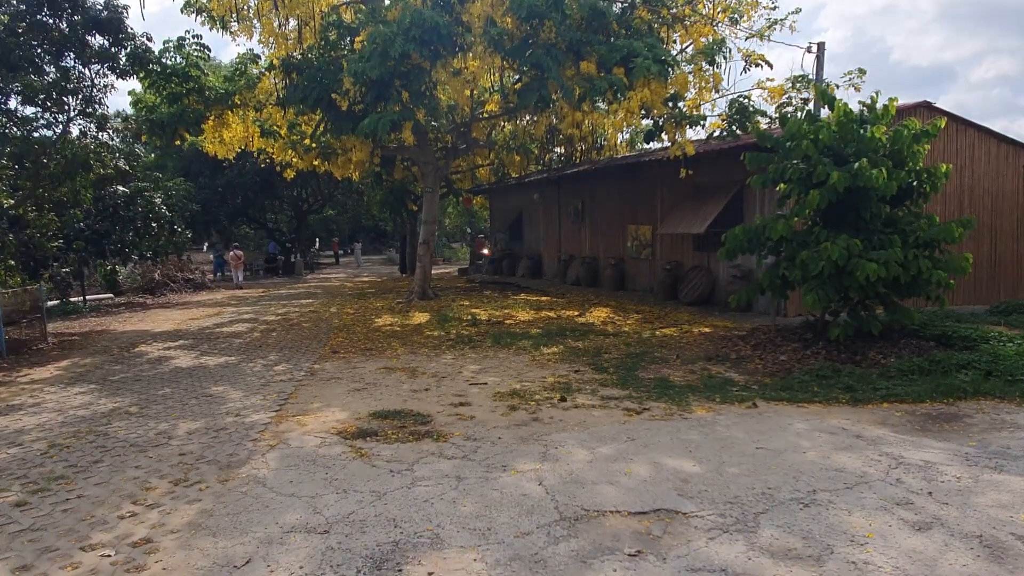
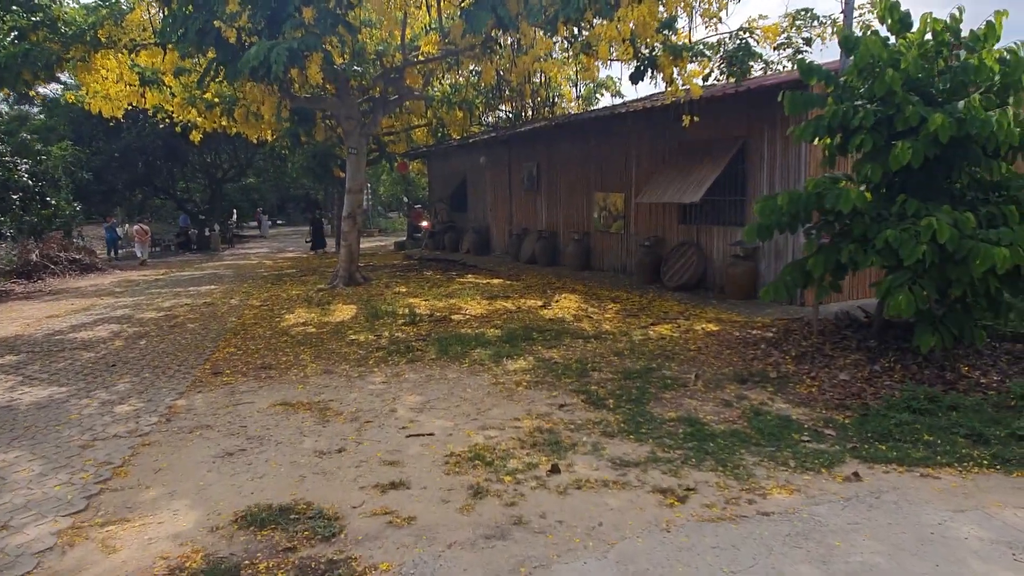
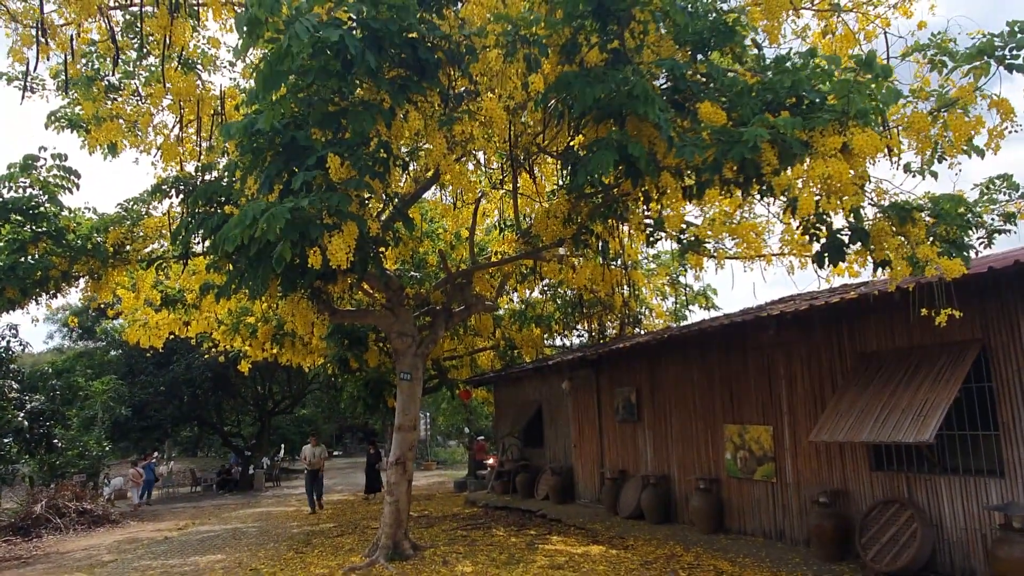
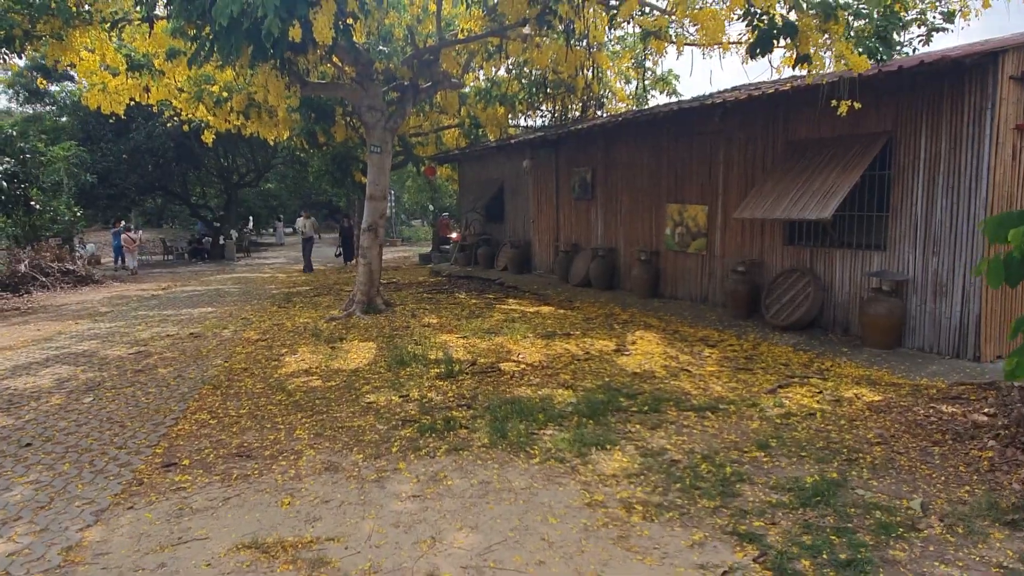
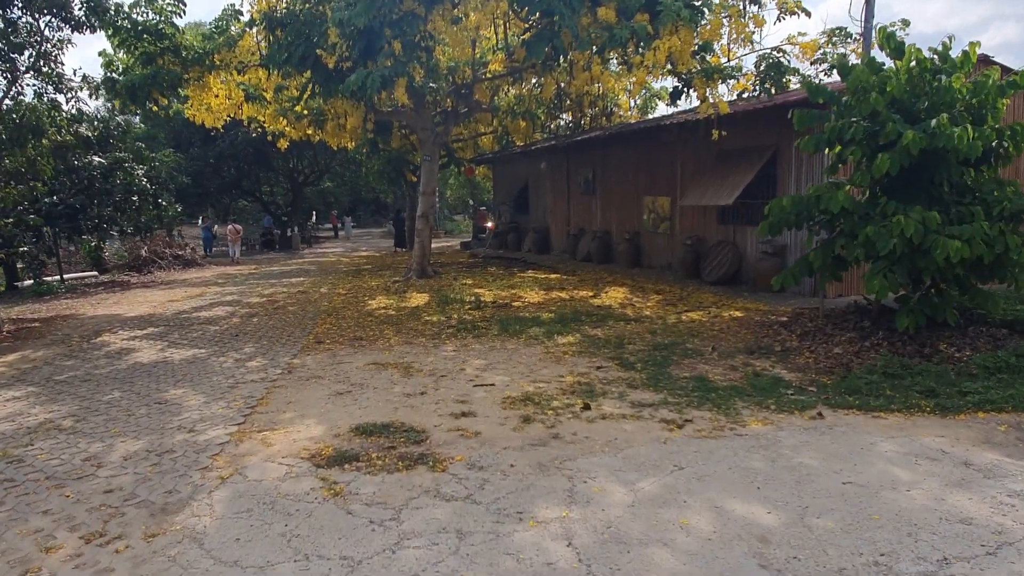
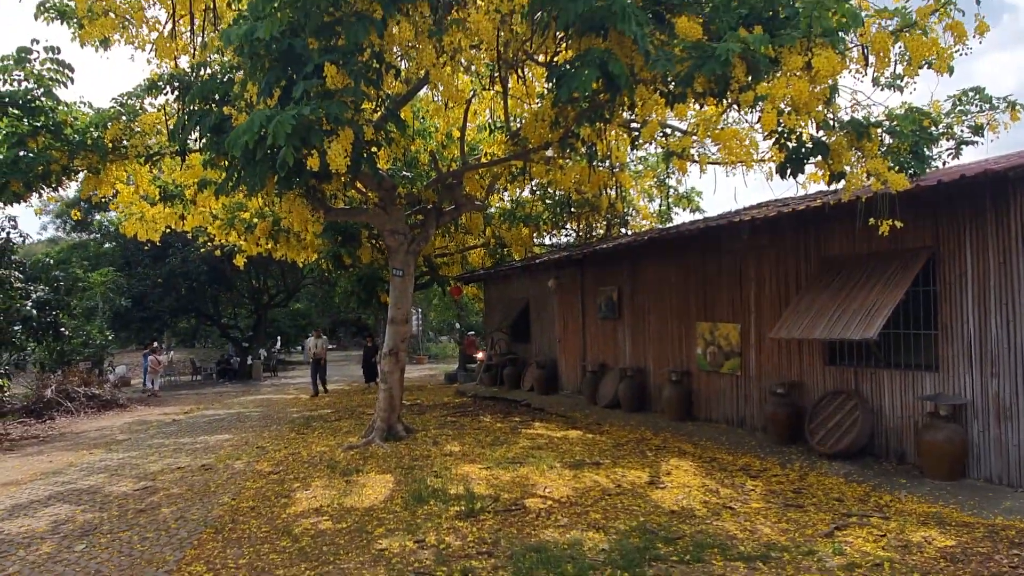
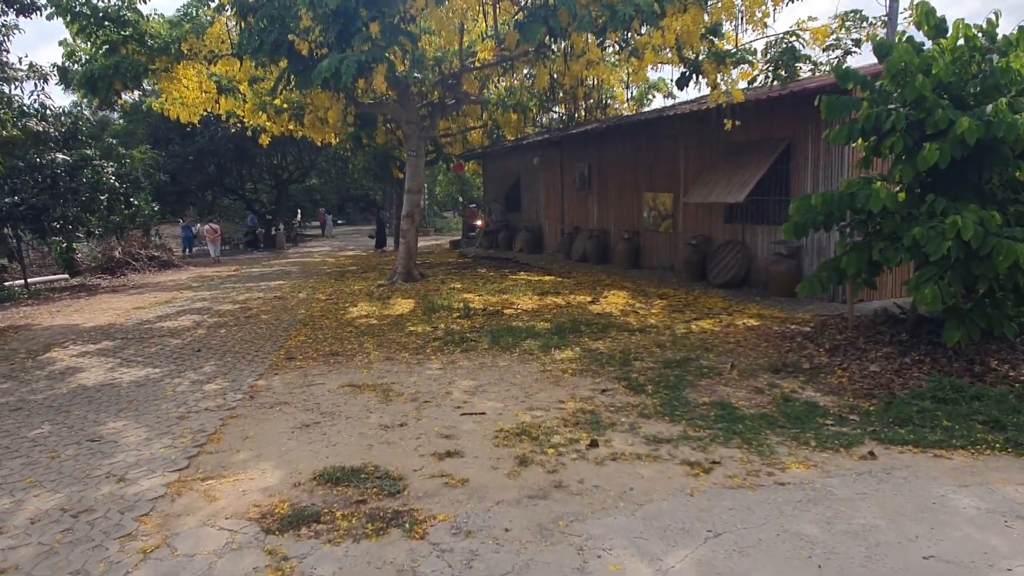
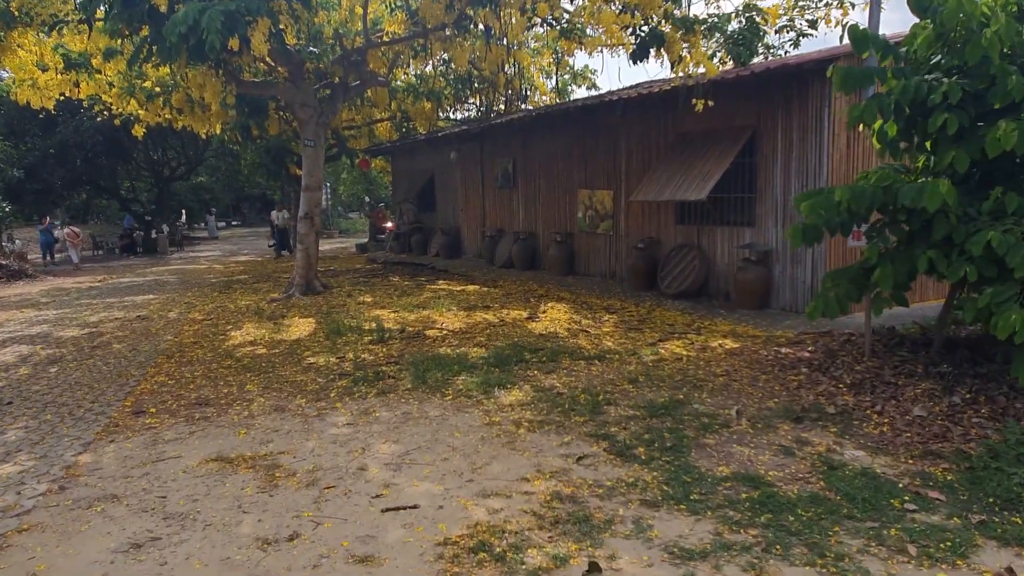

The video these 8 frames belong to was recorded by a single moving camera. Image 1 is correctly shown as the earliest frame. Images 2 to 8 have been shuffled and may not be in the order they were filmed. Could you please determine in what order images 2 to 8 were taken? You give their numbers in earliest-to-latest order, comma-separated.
5, 7, 2, 8, 4, 6, 3
